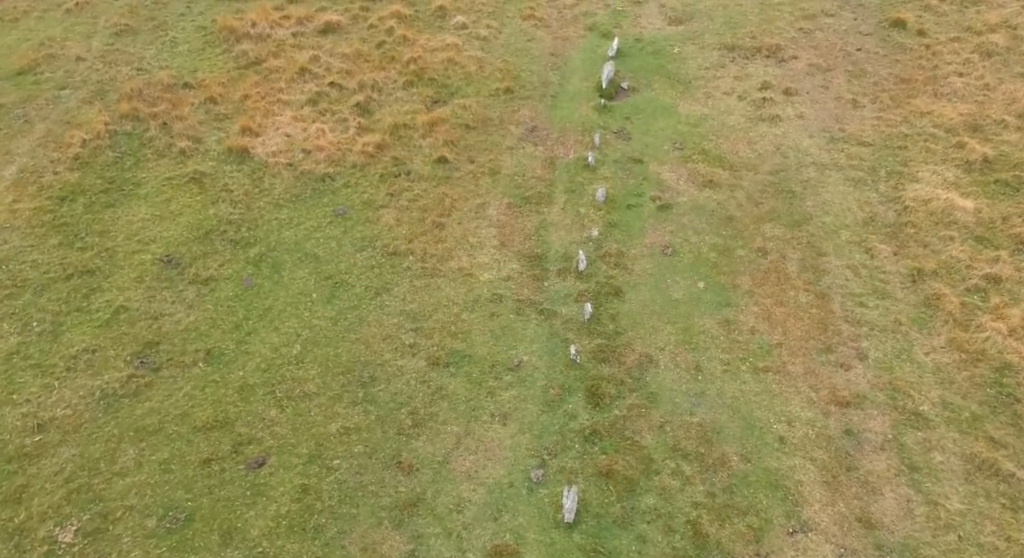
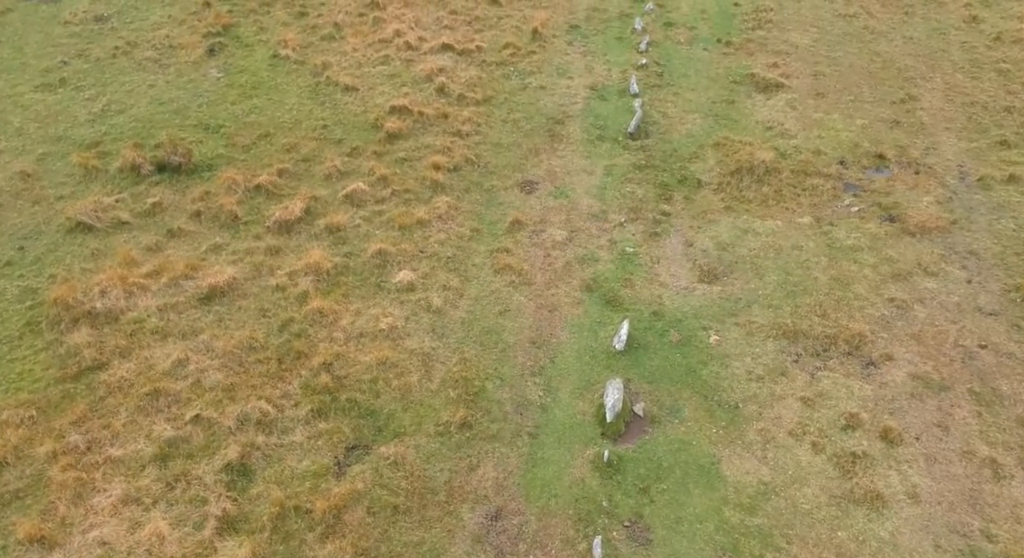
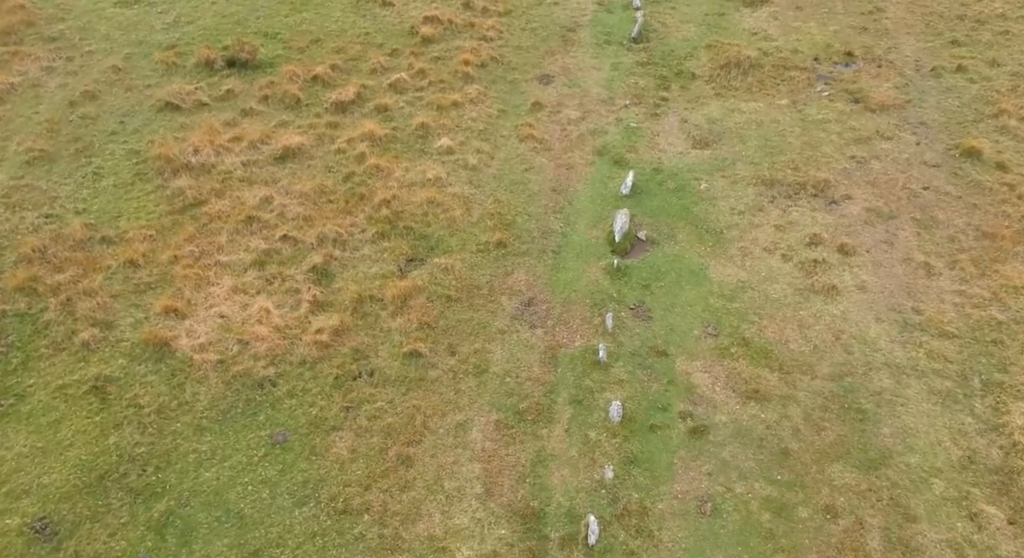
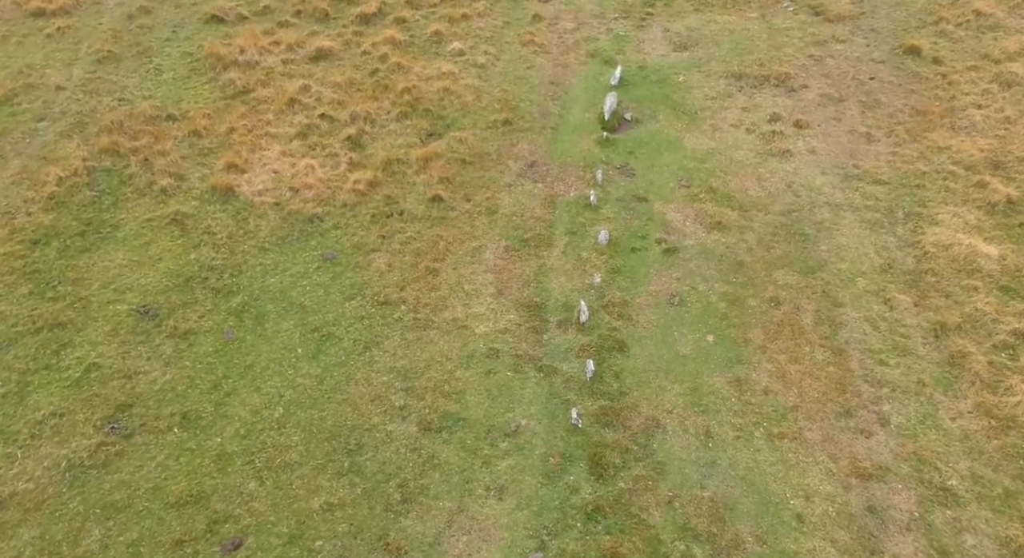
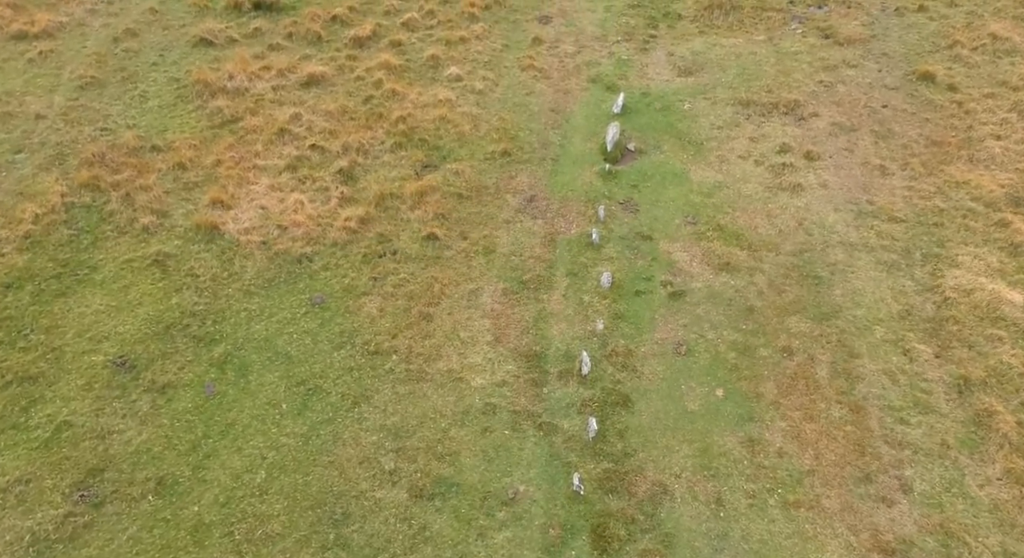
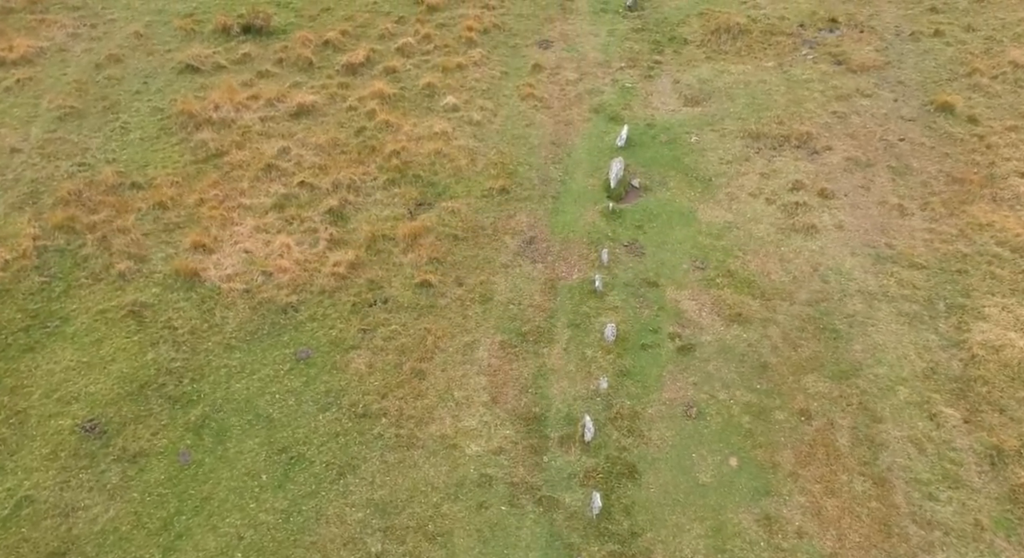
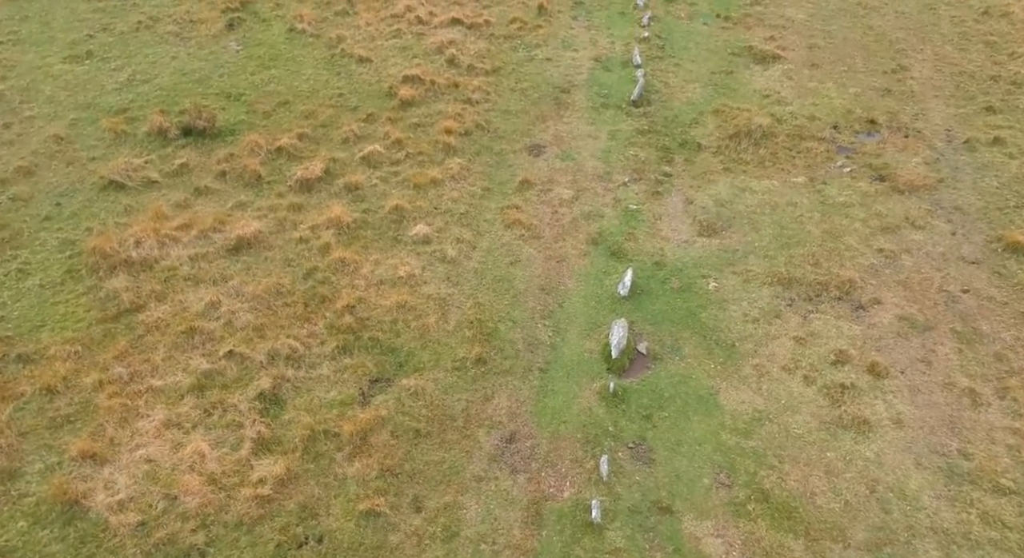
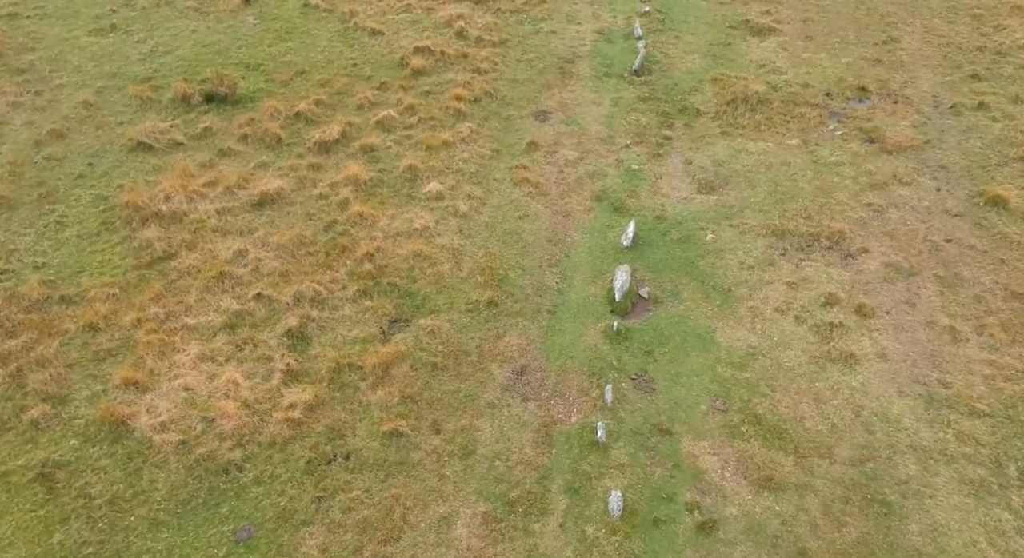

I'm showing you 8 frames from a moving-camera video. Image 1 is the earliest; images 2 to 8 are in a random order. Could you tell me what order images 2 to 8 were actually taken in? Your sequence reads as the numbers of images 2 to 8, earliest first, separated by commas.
4, 5, 6, 3, 8, 7, 2
